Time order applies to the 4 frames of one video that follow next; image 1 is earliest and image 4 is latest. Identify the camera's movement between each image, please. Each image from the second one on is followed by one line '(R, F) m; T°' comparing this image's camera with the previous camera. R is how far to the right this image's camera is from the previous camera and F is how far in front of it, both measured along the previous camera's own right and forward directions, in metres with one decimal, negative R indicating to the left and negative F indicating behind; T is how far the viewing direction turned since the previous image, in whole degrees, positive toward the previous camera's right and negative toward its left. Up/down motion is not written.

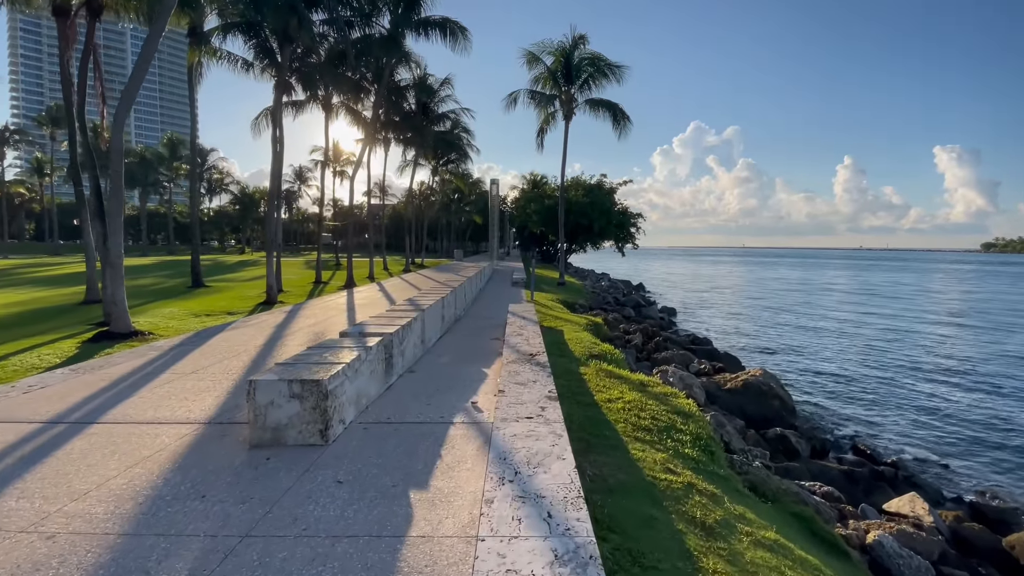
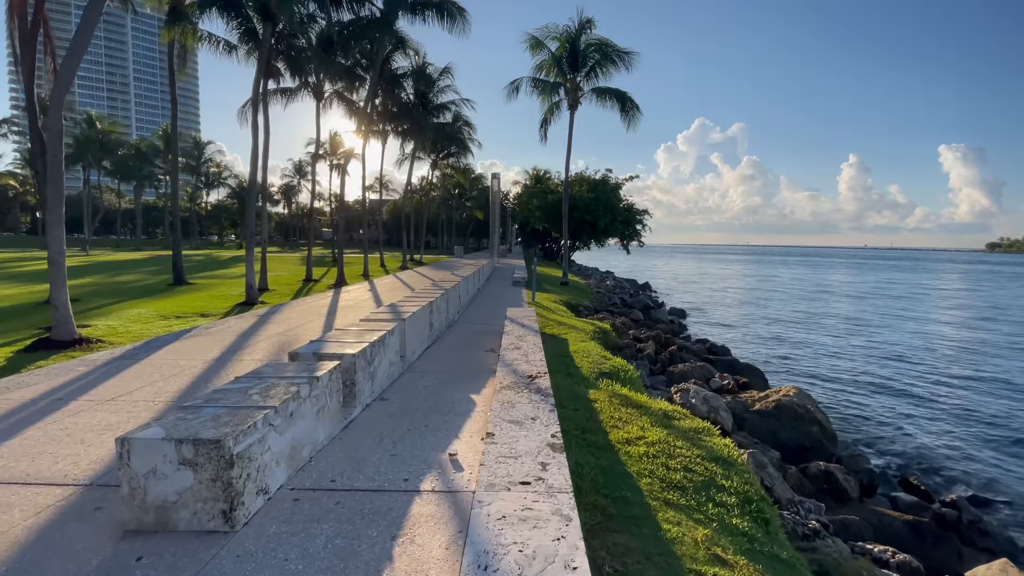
(+0.1, +1.5) m; 0°
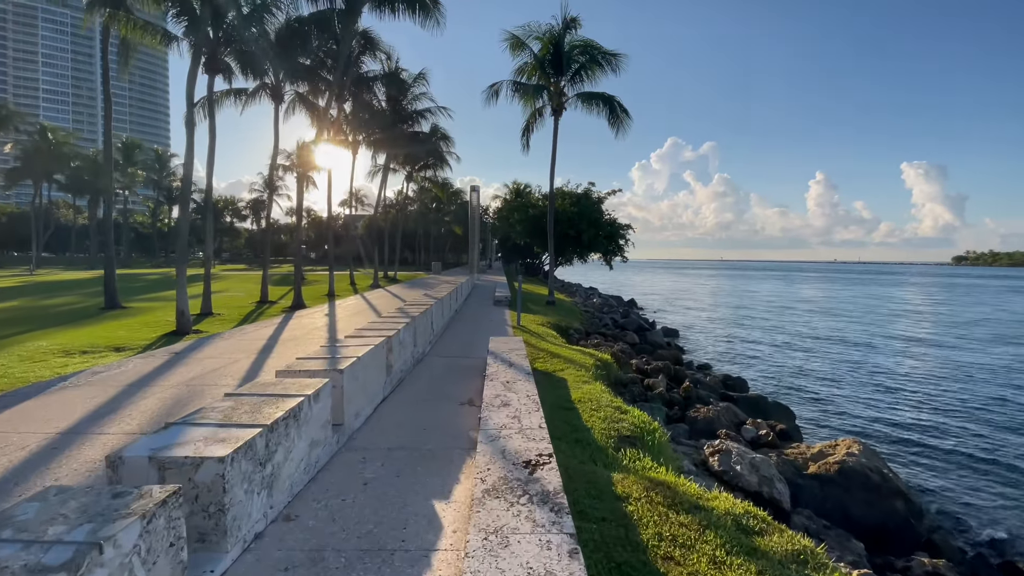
(-0.1, +2.4) m; +2°
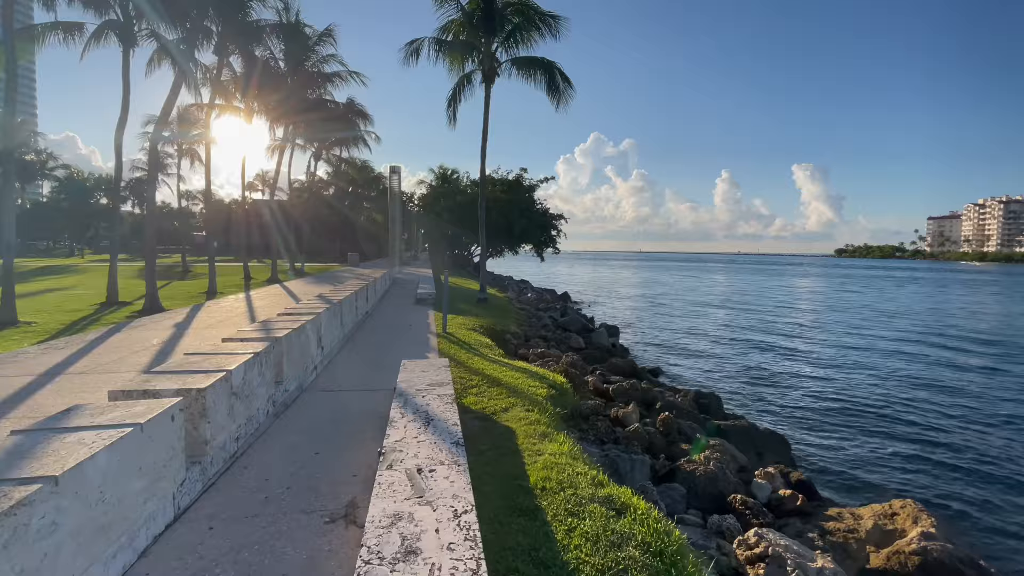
(+0.1, +3.3) m; +9°
